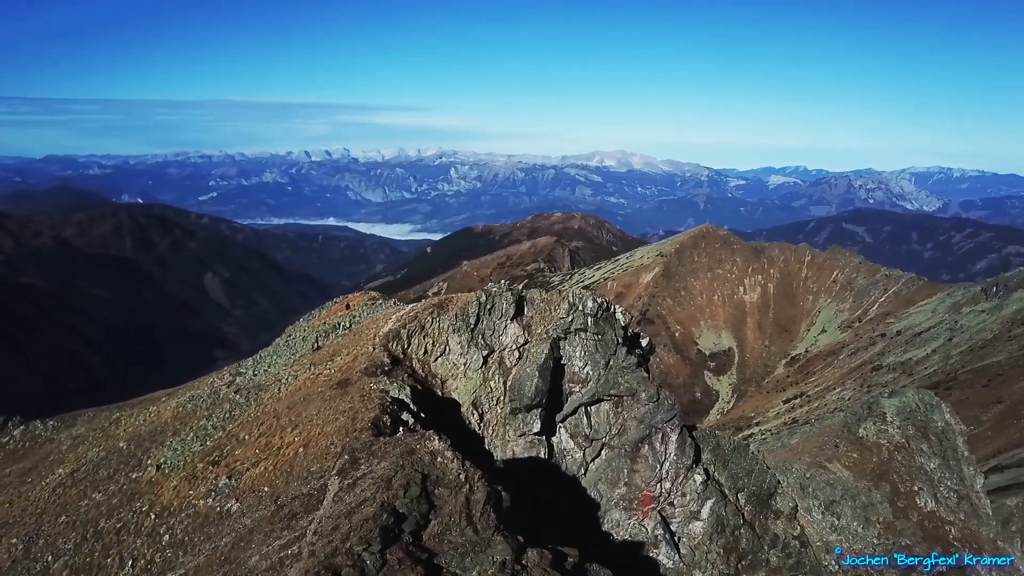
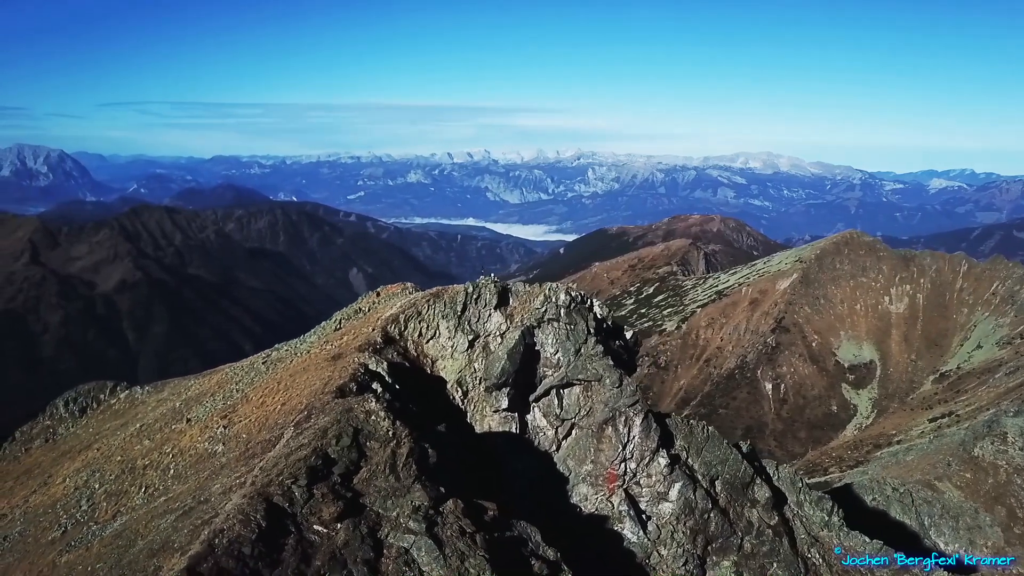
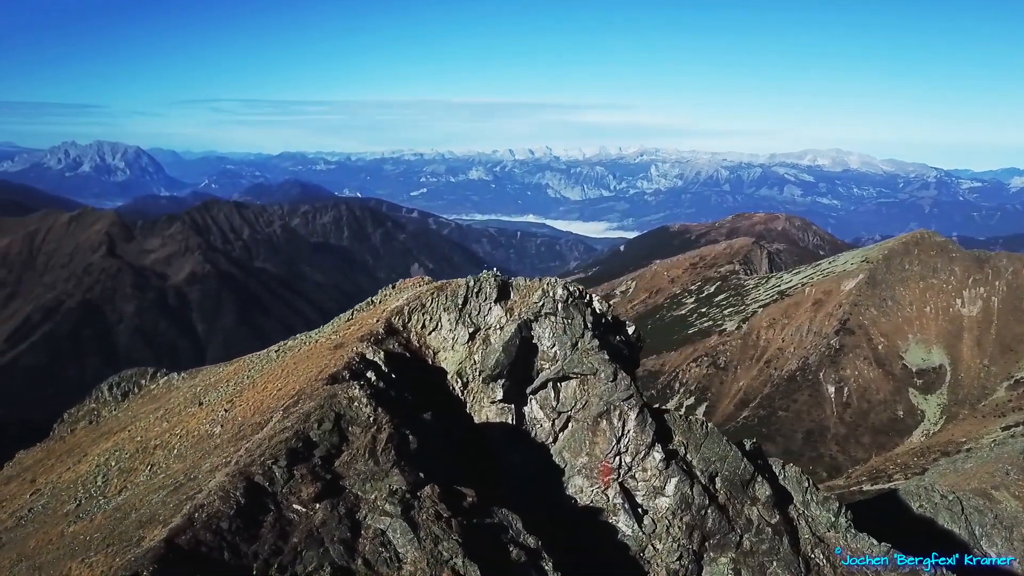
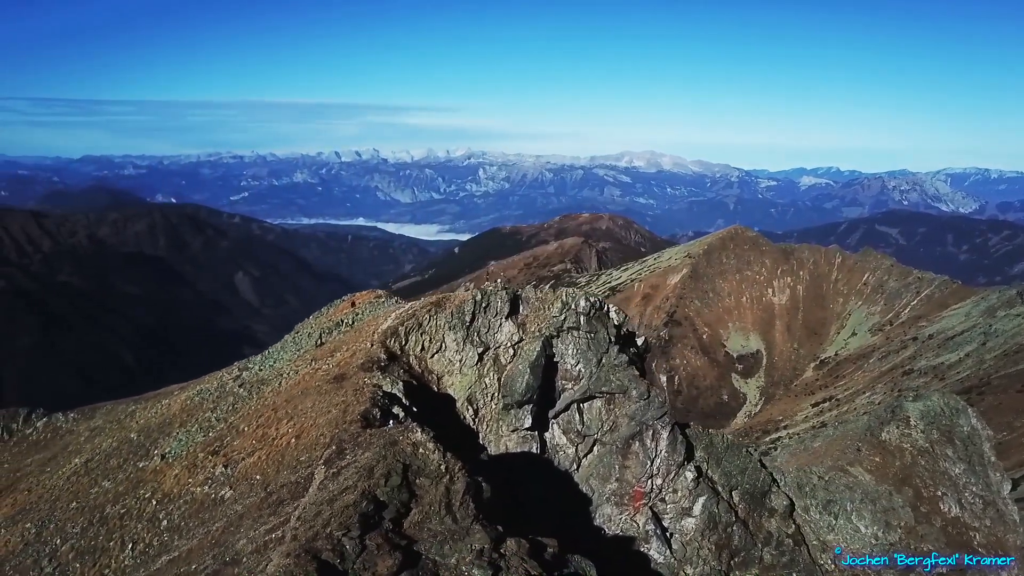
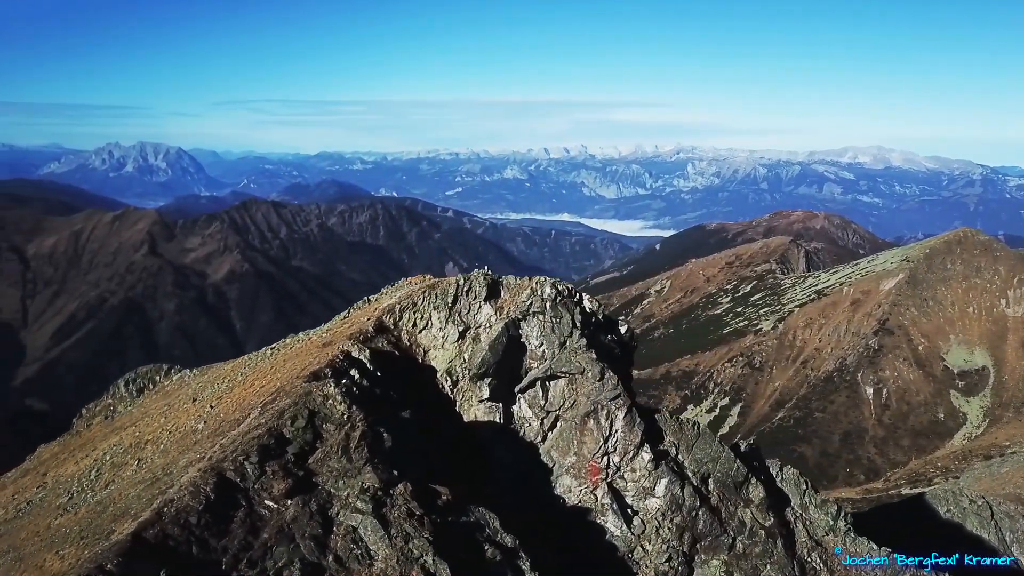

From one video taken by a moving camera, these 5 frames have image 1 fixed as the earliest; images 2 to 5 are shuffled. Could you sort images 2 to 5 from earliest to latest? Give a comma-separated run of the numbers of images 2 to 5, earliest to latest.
4, 2, 3, 5
